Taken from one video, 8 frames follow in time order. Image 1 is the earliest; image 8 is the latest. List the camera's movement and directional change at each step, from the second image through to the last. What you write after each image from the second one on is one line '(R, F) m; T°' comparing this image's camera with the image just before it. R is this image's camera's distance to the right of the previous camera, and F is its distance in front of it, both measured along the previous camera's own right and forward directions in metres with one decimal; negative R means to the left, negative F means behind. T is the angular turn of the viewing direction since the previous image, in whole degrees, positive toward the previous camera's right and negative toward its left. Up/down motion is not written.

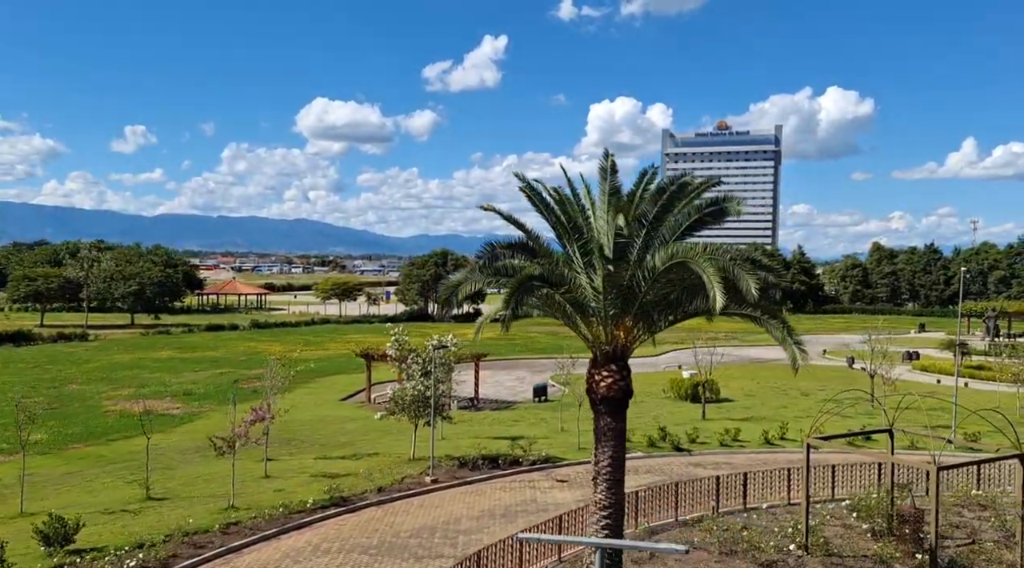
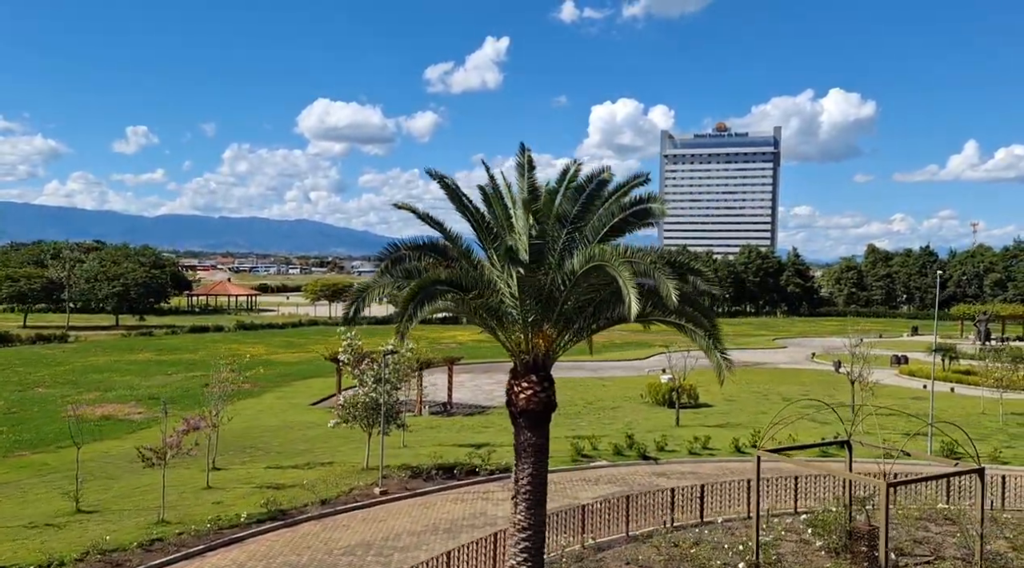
(+1.0, +0.8) m; 0°
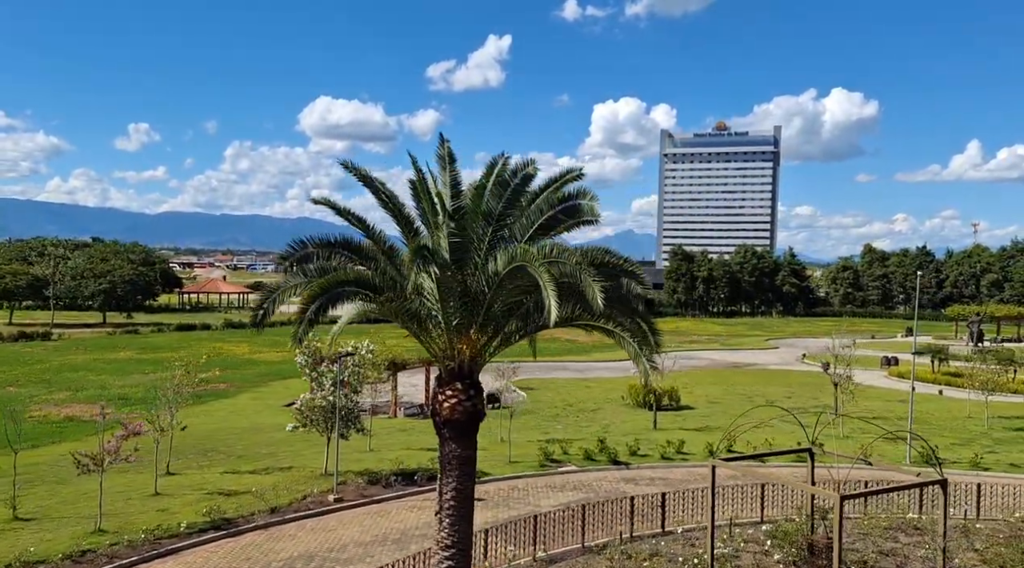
(+0.9, +0.7) m; 0°
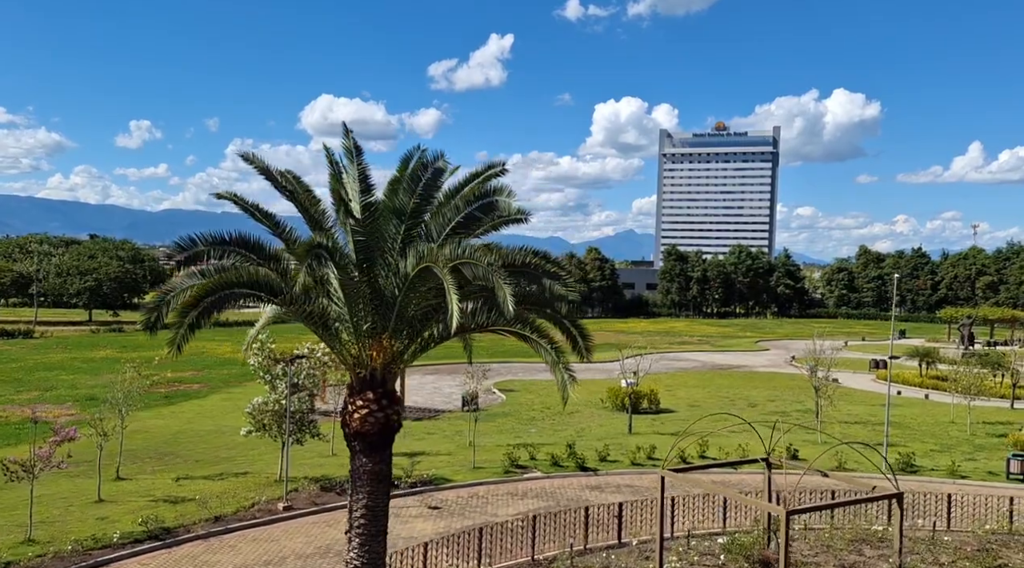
(+0.9, +0.7) m; 0°
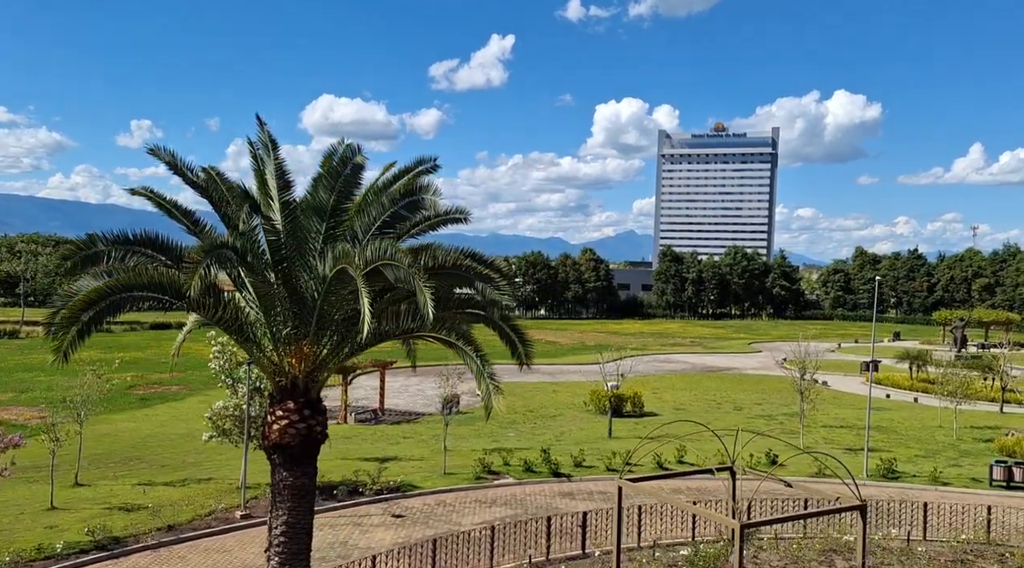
(+0.7, +0.5) m; 0°
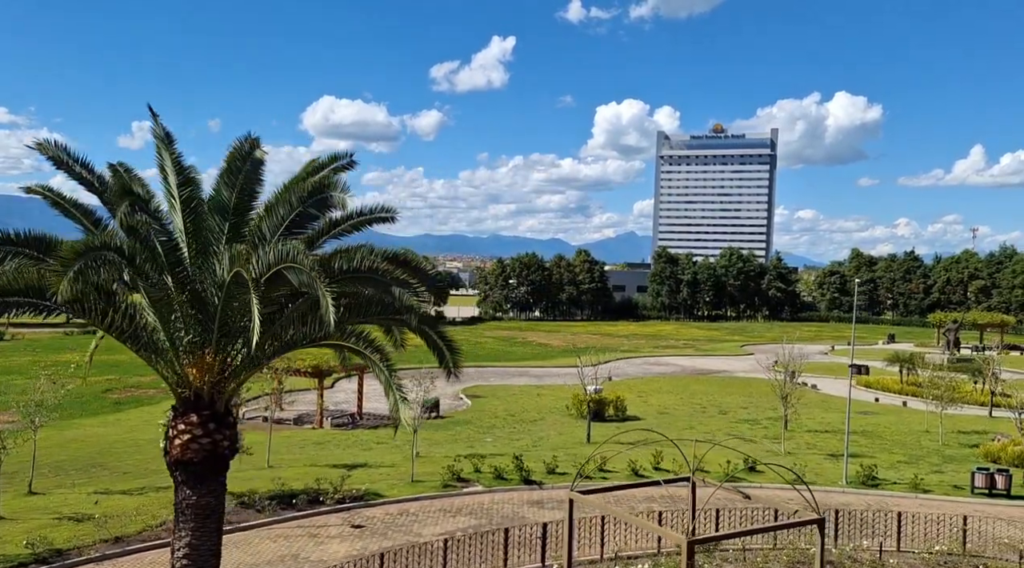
(+0.7, +0.6) m; 0°
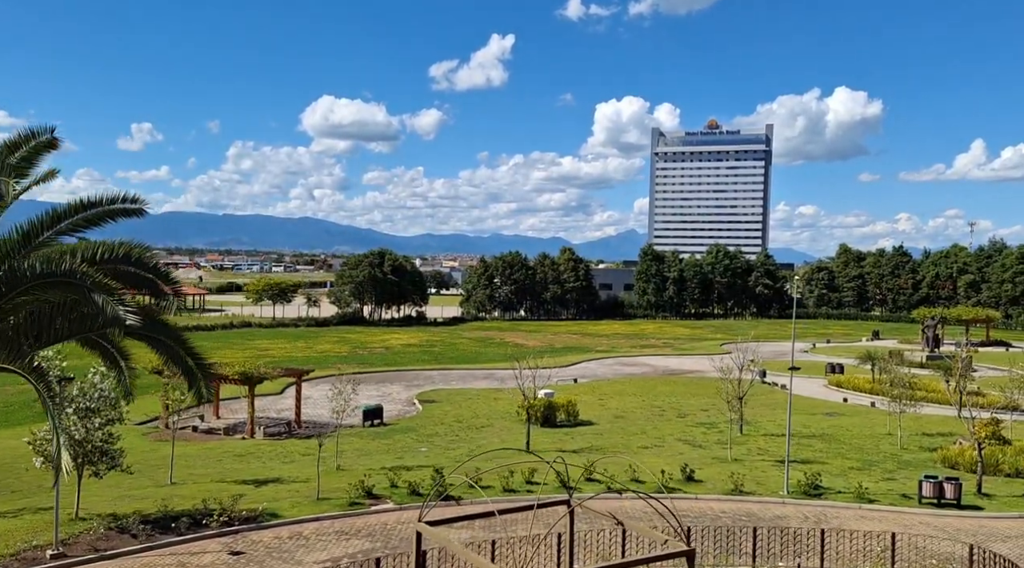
(+2.0, +1.6) m; 0°
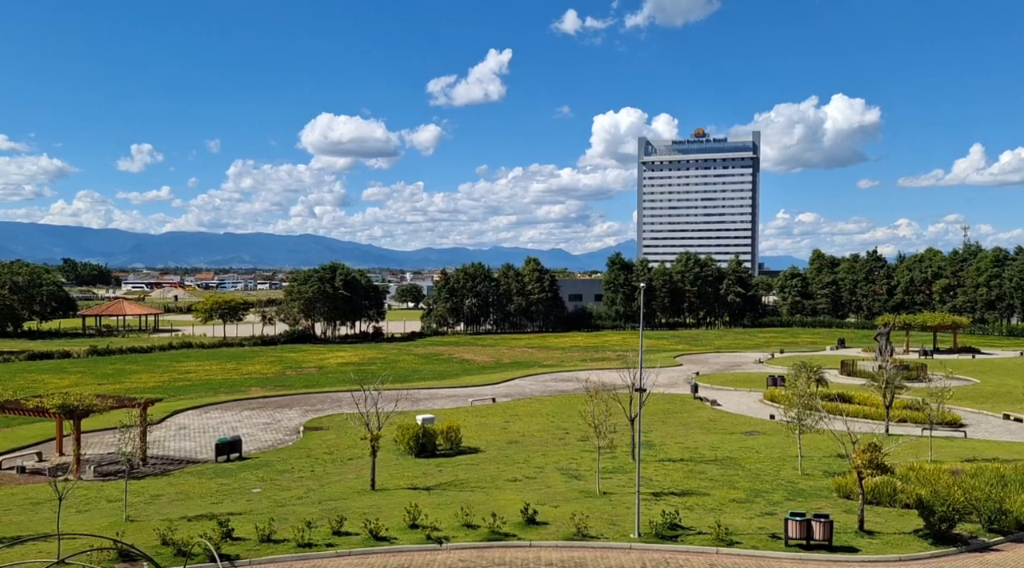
(+4.3, +3.4) m; +1°
